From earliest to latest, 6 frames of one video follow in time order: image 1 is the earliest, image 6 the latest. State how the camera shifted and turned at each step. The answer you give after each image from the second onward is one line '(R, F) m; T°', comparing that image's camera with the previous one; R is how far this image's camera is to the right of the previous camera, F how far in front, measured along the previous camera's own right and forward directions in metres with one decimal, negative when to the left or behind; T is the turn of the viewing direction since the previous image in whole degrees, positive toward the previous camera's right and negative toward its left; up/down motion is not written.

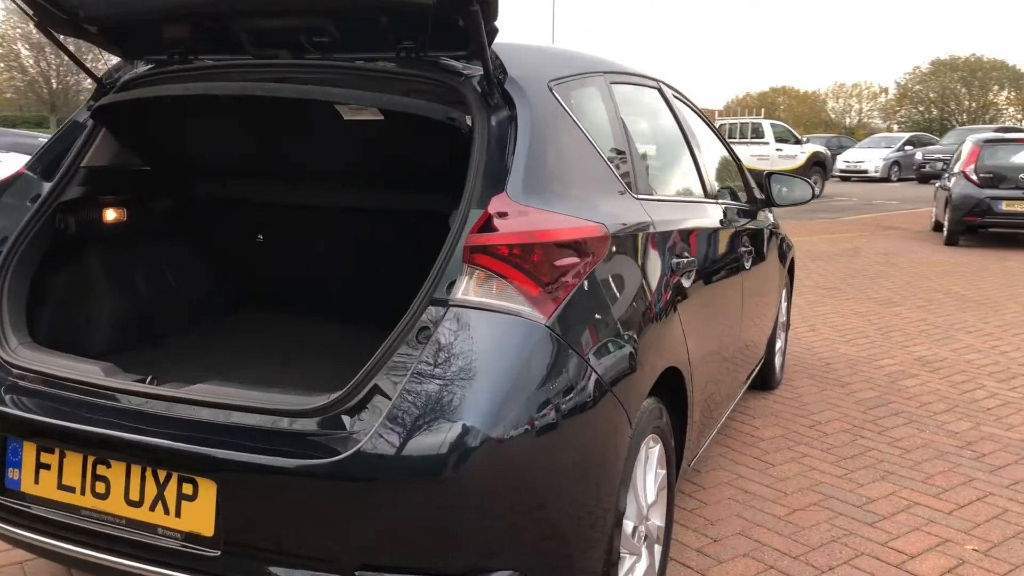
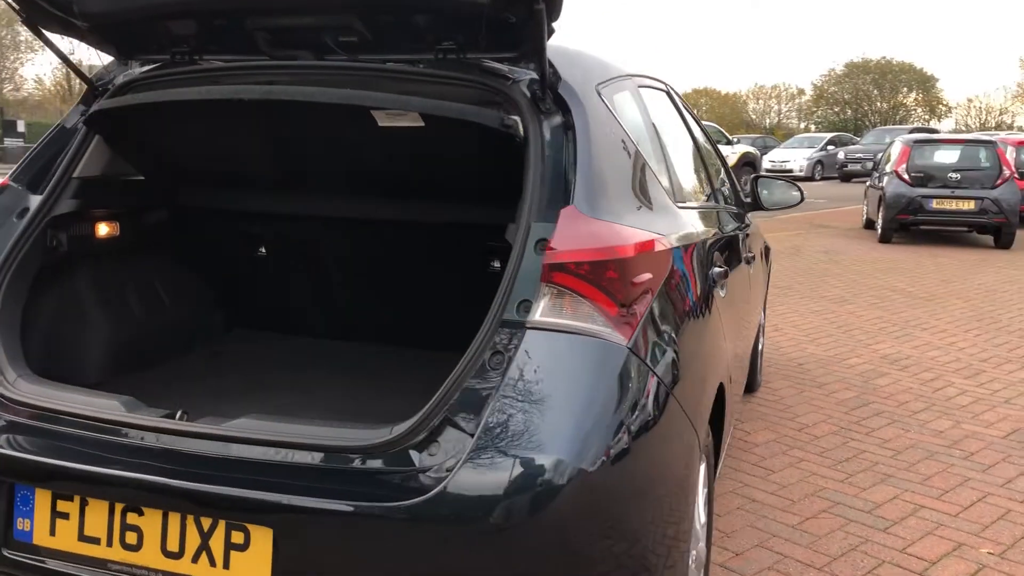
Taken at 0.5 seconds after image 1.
(-0.3, +0.2) m; +5°
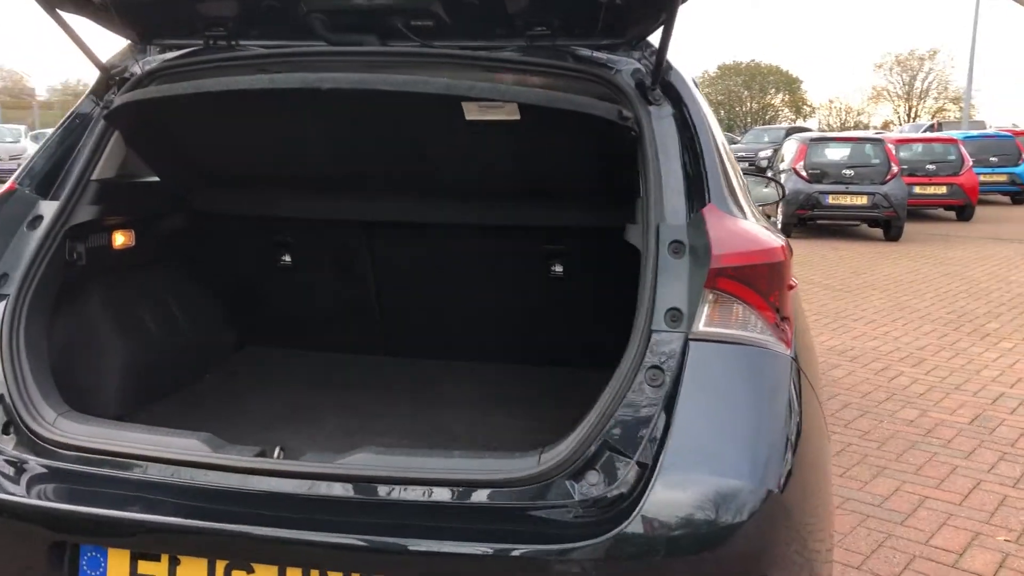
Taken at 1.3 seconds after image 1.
(-0.5, +0.2) m; +7°
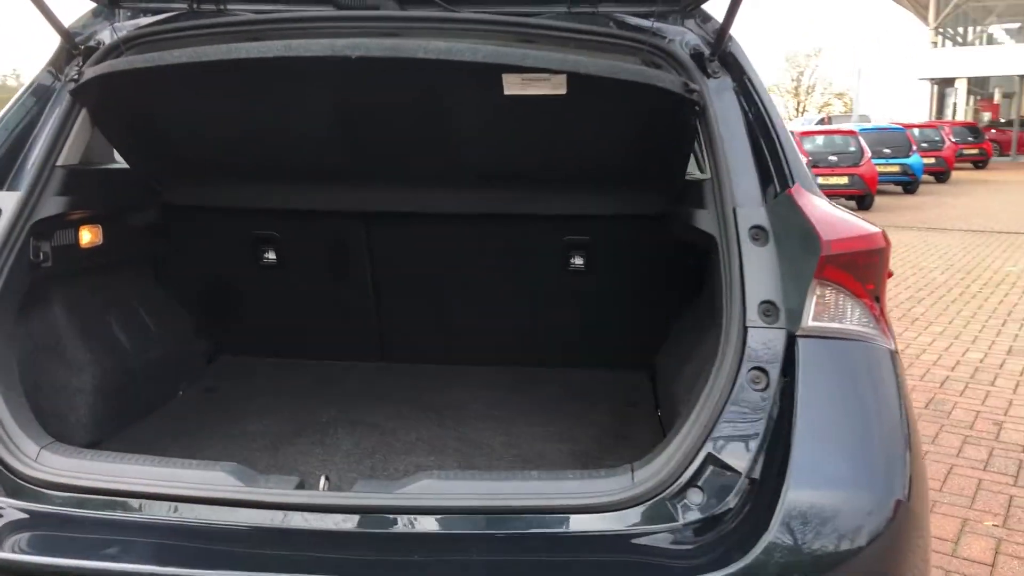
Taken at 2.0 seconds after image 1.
(-0.3, +0.2) m; +6°
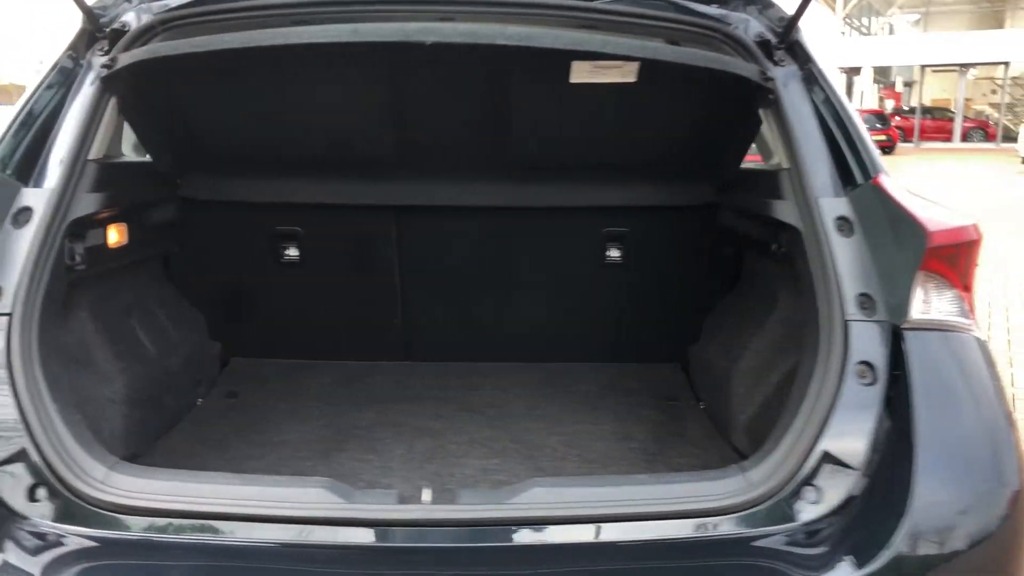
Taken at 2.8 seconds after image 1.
(-0.3, +0.1) m; +5°
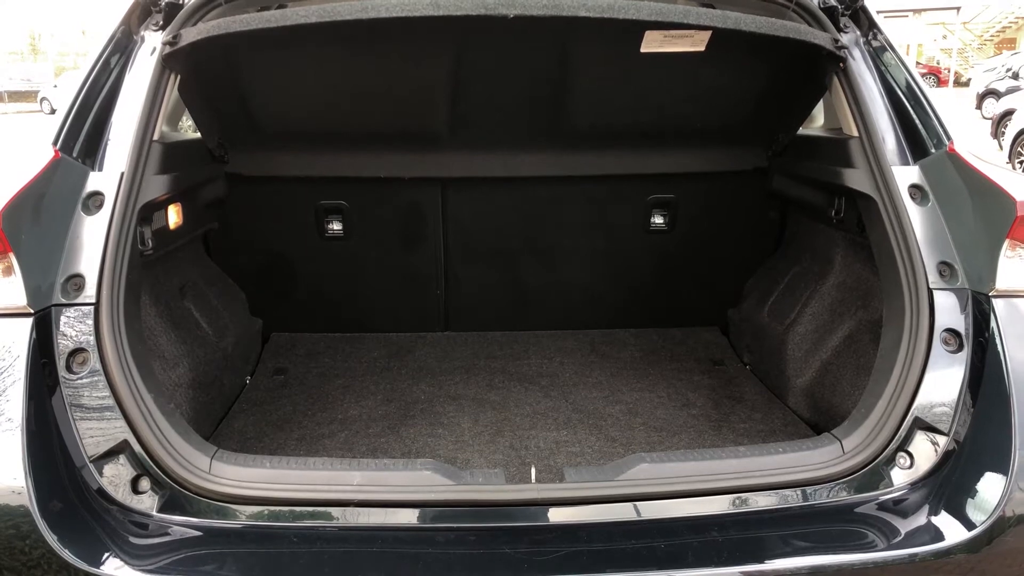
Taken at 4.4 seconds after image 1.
(-0.2, 0.0) m; +3°
